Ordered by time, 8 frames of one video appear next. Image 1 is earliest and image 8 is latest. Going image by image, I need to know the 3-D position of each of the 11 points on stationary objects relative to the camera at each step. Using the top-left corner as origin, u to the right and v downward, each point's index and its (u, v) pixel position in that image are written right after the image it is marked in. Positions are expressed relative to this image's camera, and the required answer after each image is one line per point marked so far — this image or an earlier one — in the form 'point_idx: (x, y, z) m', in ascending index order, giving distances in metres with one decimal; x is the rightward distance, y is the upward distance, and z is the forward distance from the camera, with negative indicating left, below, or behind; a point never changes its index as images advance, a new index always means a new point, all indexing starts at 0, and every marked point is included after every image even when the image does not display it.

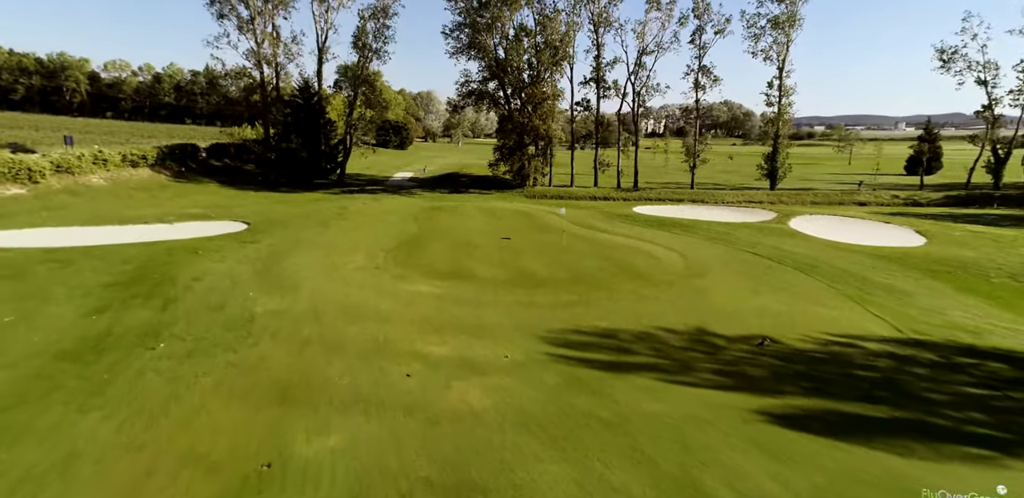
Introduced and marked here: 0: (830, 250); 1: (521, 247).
0: (+9.9, -0.2, +15.6) m
1: (+0.8, -0.1, +17.0) m
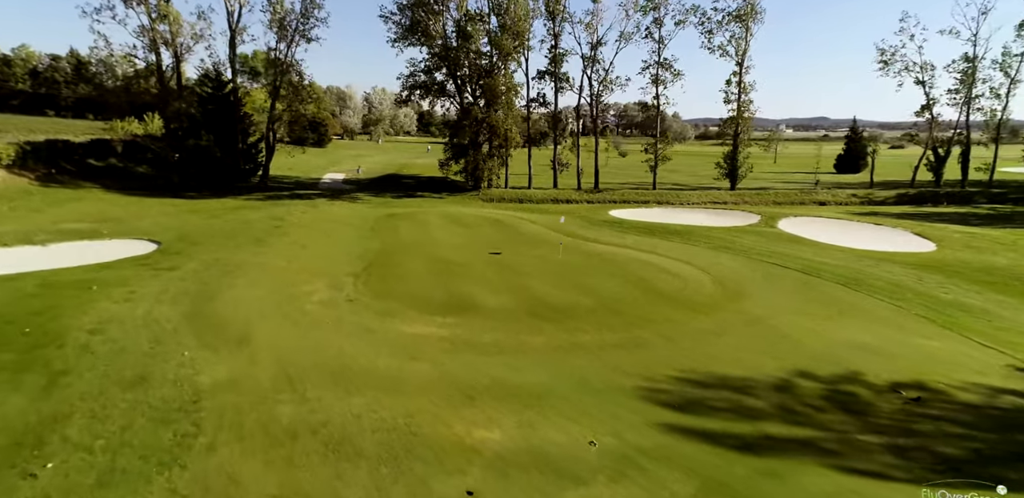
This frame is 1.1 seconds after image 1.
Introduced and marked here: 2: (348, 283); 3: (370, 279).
0: (+9.8, -0.4, +14.6) m
1: (+0.6, -0.6, +14.8) m
2: (-4.4, -1.0, +12.9) m
3: (-3.9, -0.9, +13.4) m
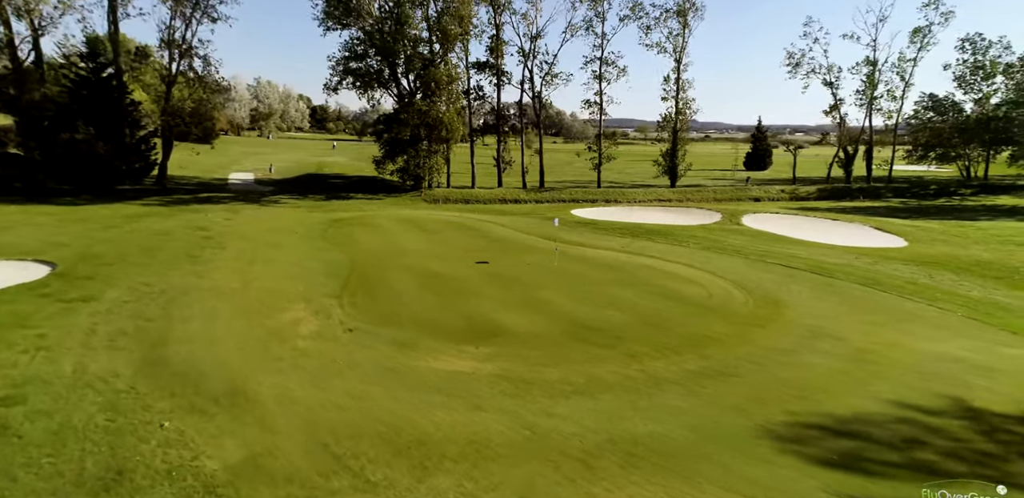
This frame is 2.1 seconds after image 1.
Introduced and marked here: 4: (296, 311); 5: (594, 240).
0: (+9.7, -0.4, +14.8) m
1: (+0.6, -0.9, +13.5) m
2: (-4.0, -1.4, +10.9) m
3: (-3.6, -1.3, +11.5) m
4: (-4.8, -1.4, +10.8) m
5: (+3.5, +0.2, +19.8) m
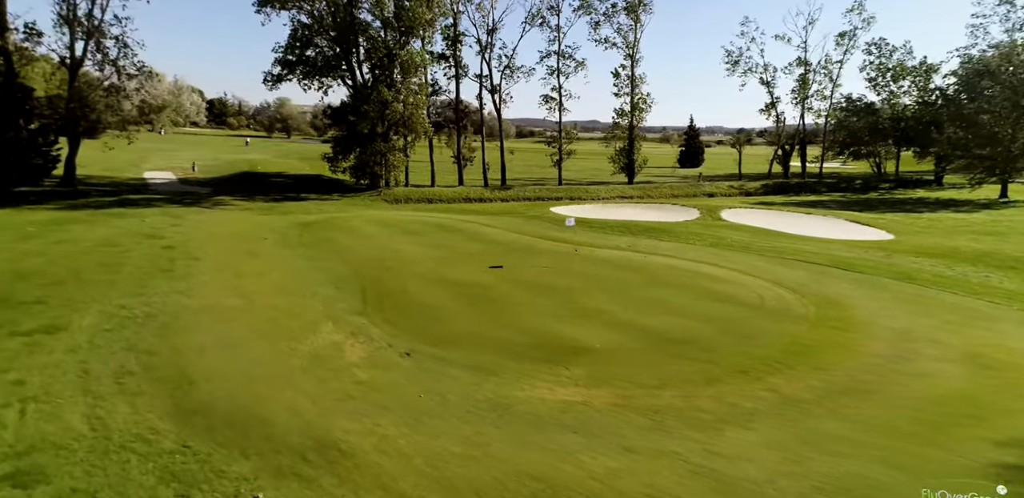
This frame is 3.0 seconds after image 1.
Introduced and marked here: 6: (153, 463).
0: (+10.3, -0.2, +15.2) m
1: (+1.4, -1.0, +12.8) m
2: (-2.8, -1.6, +9.6) m
3: (-2.5, -1.5, +10.2) m
4: (-3.6, -1.6, +9.5) m
5: (+3.5, +0.3, +19.4) m
6: (-3.9, -2.3, +5.4) m
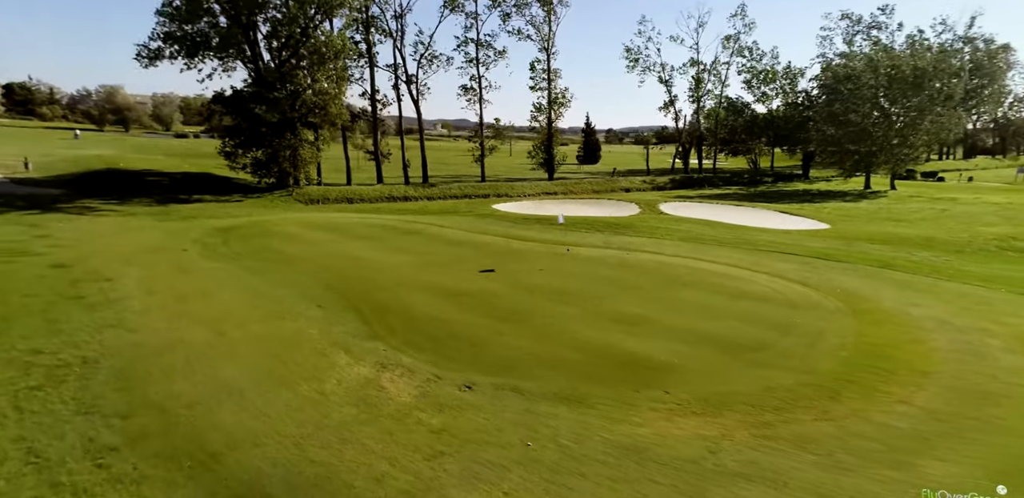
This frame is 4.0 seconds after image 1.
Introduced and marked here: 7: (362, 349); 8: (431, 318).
0: (+9.8, +0.1, +16.1) m
1: (+1.6, -1.0, +12.1) m
2: (-1.9, -1.8, +8.1) m
3: (-1.7, -1.7, +8.8) m
4: (-2.6, -1.9, +7.8) m
5: (+2.3, +0.3, +18.9) m
6: (-2.1, -2.6, +3.7) m
7: (-2.6, -1.7, +8.6) m
8: (-1.8, -1.4, +10.2) m
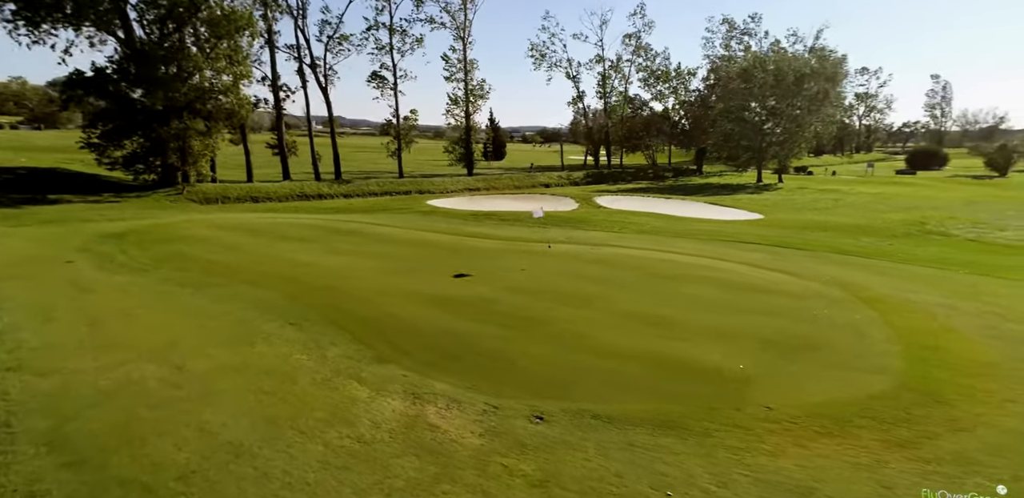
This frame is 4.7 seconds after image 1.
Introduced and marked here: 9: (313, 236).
0: (+8.8, +0.4, +16.9) m
1: (+1.5, -1.0, +11.3) m
2: (-1.1, -1.9, +6.7) m
3: (-1.0, -1.7, +7.4) m
4: (-1.7, -2.0, +6.3) m
5: (+0.8, +0.4, +18.2) m
6: (-0.4, -2.7, +2.4) m
7: (-2.0, -1.8, +7.1) m
8: (-1.5, -1.5, +8.8) m
9: (-7.3, +0.5, +18.1) m
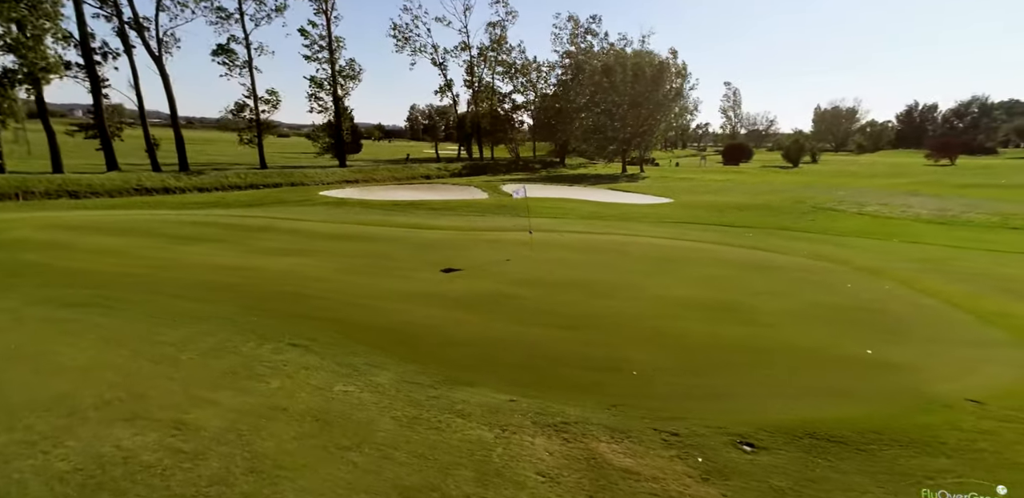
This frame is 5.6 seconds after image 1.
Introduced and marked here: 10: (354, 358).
0: (+7.0, +1.1, +17.7) m
1: (+1.7, -0.6, +10.3) m
2: (+0.5, -1.7, +5.2) m
3: (+0.4, -1.6, +5.9) m
4: (0.0, -1.8, +4.6) m
5: (-0.9, +0.8, +16.7) m
6: (+2.4, -2.5, +1.3) m
7: (-0.4, -1.7, +5.3) m
8: (-0.4, -1.3, +7.1) m
9: (-8.7, +0.5, +14.3) m
10: (-2.2, -1.4, +6.3) m
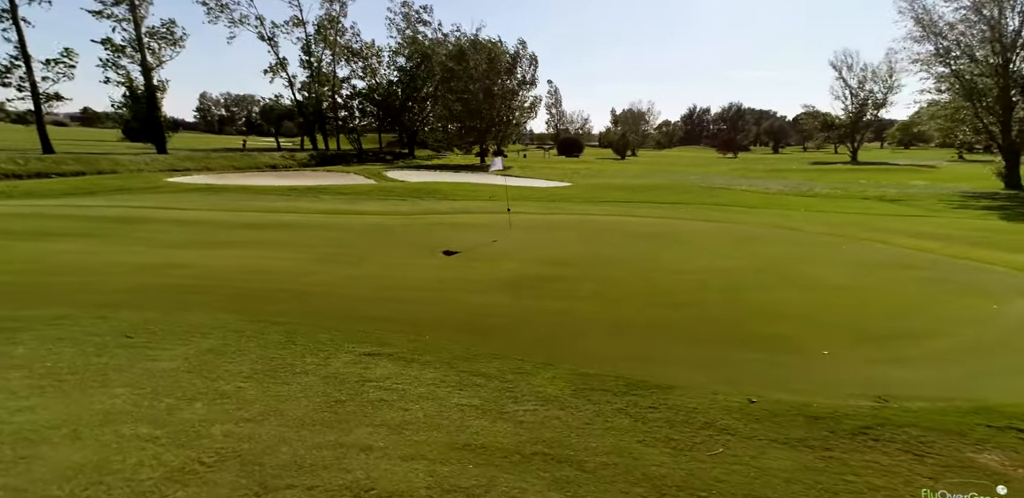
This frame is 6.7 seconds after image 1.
0: (+4.5, +2.0, +18.2) m
1: (+1.9, -0.1, +9.6) m
2: (+2.4, -1.3, +4.4) m
3: (+2.1, -1.1, +5.0) m
4: (+2.2, -1.4, +3.7) m
5: (-2.7, +1.2, +14.8) m
6: (+5.6, -2.0, +1.3) m
7: (+1.6, -1.3, +4.2) m
8: (+0.9, -0.9, +5.9) m
9: (-9.2, +0.5, +10.1) m
10: (-0.5, -1.1, +4.6) m
